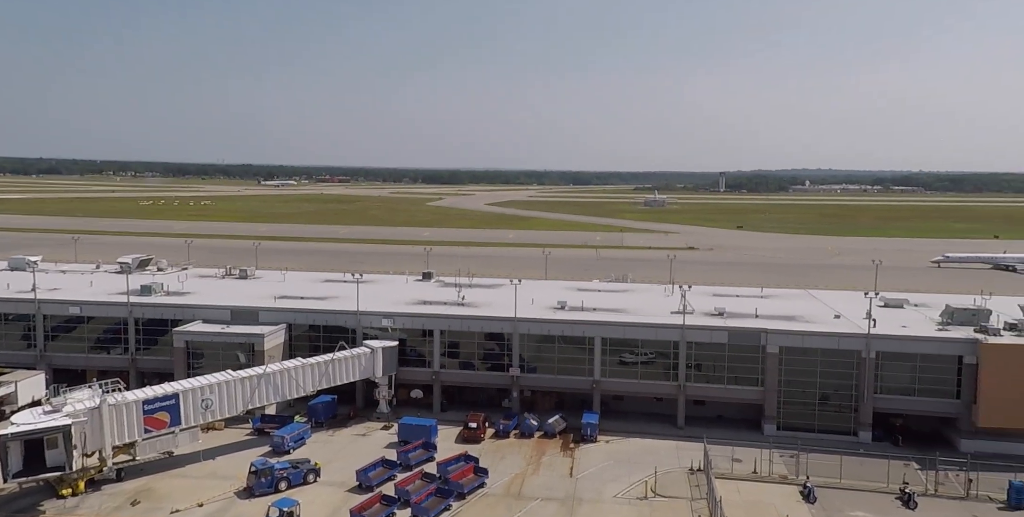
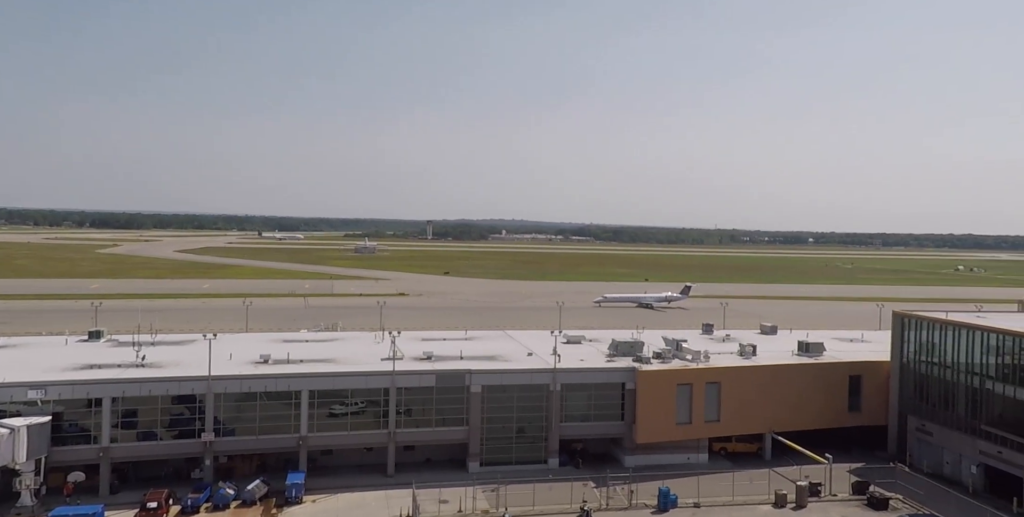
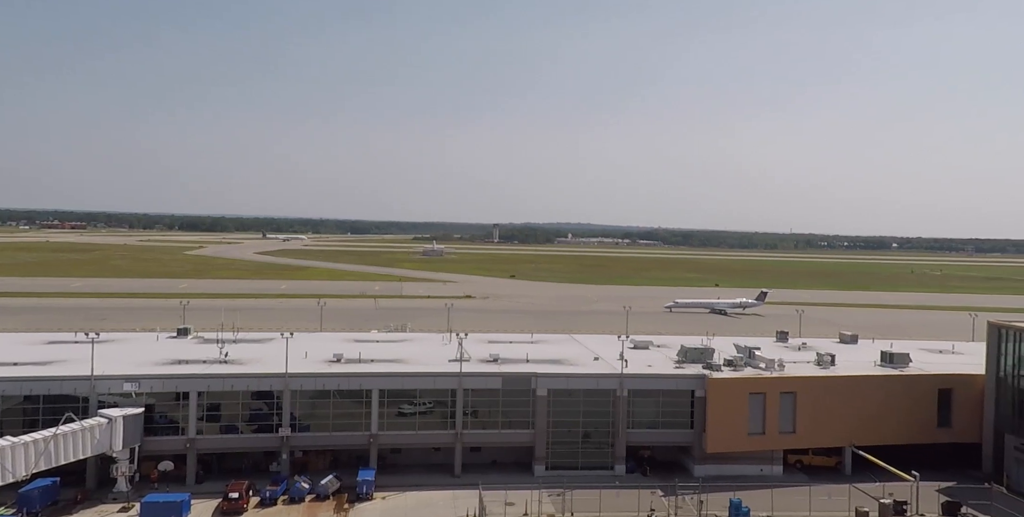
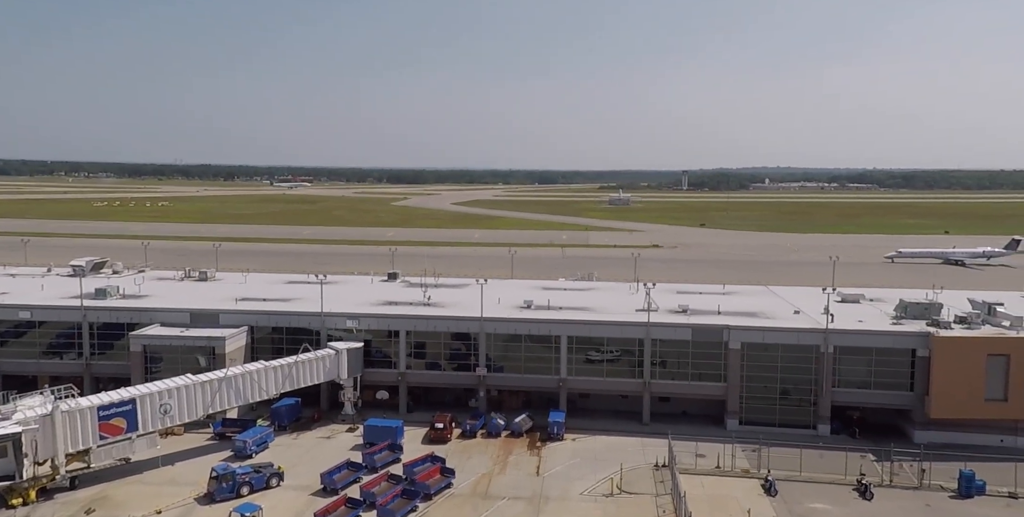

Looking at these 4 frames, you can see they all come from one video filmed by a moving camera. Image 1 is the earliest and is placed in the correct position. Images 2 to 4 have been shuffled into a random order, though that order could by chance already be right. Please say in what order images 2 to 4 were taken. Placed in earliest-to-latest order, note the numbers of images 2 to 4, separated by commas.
4, 3, 2
